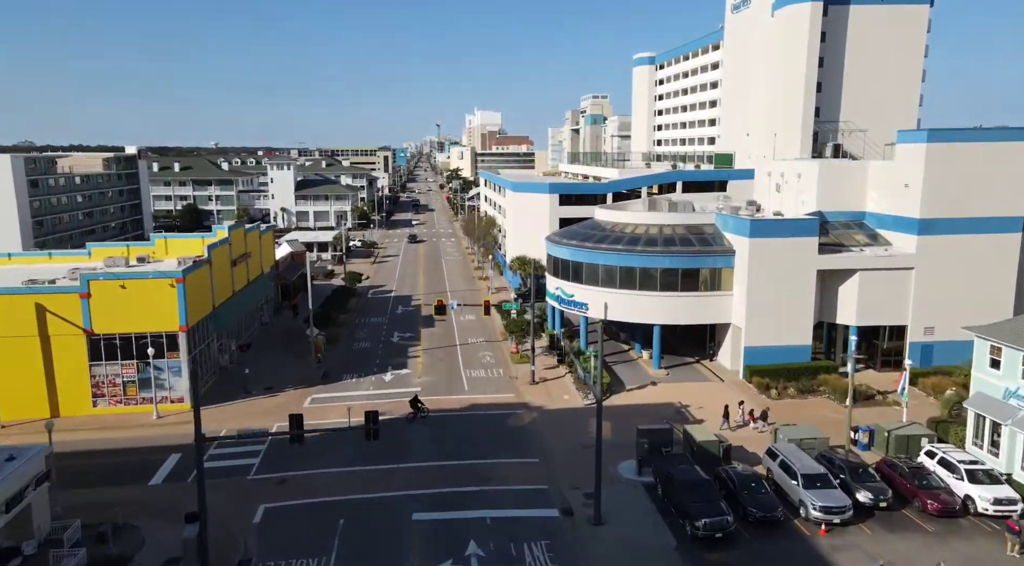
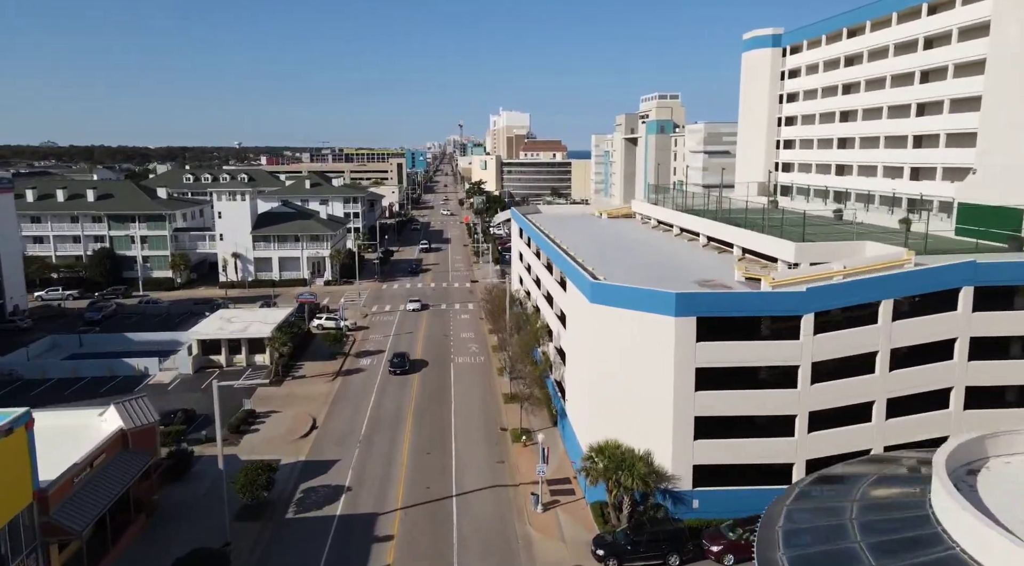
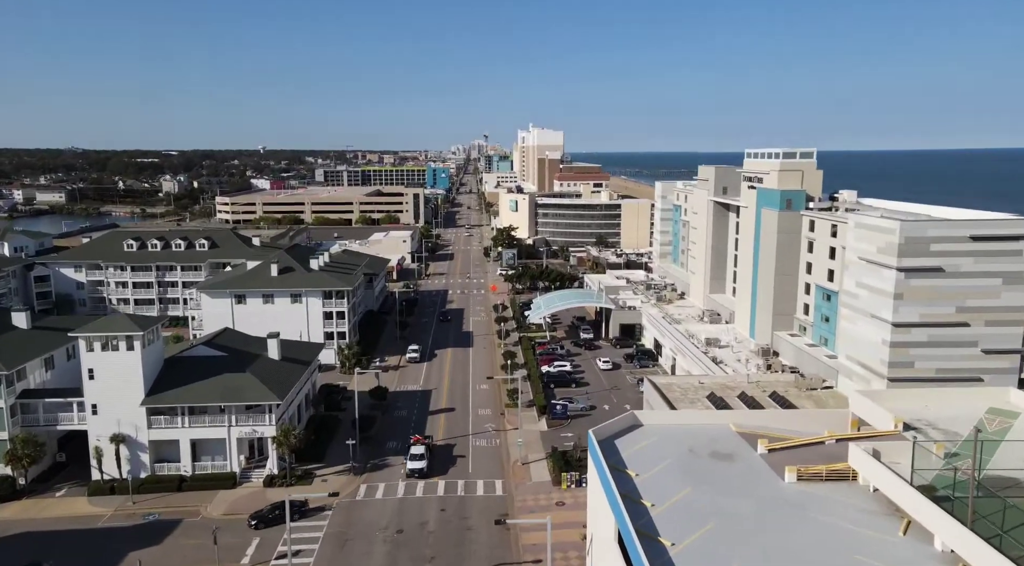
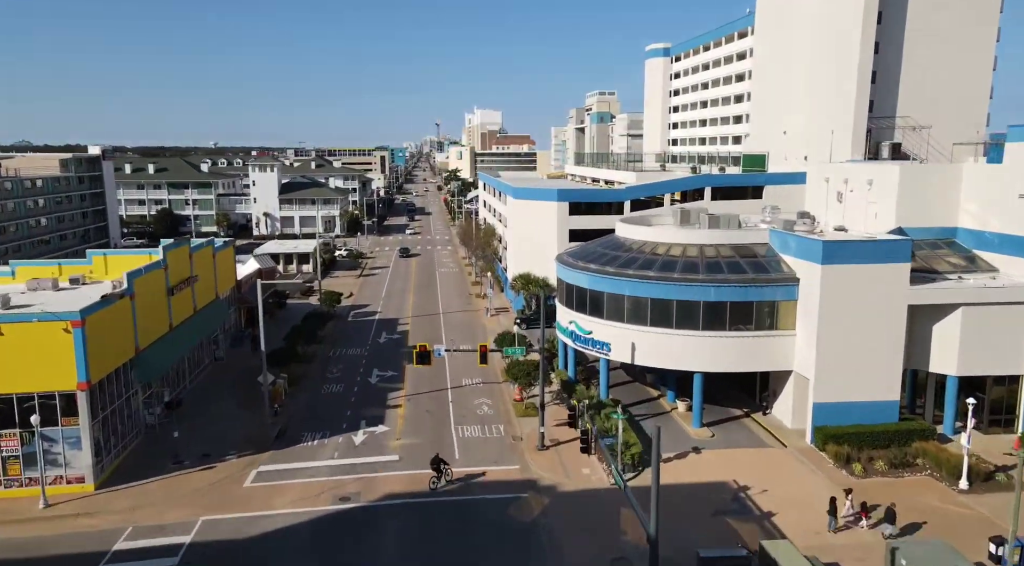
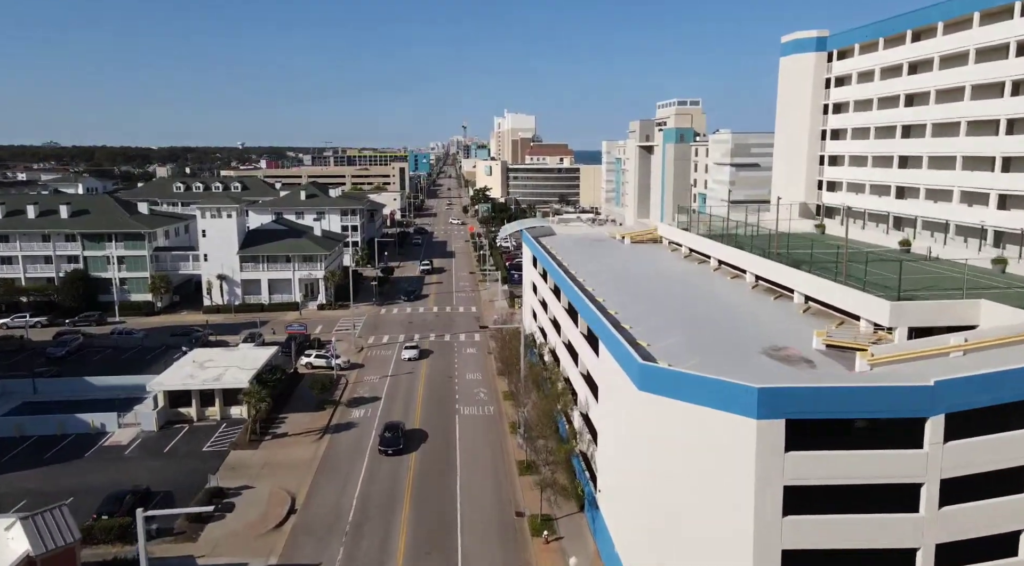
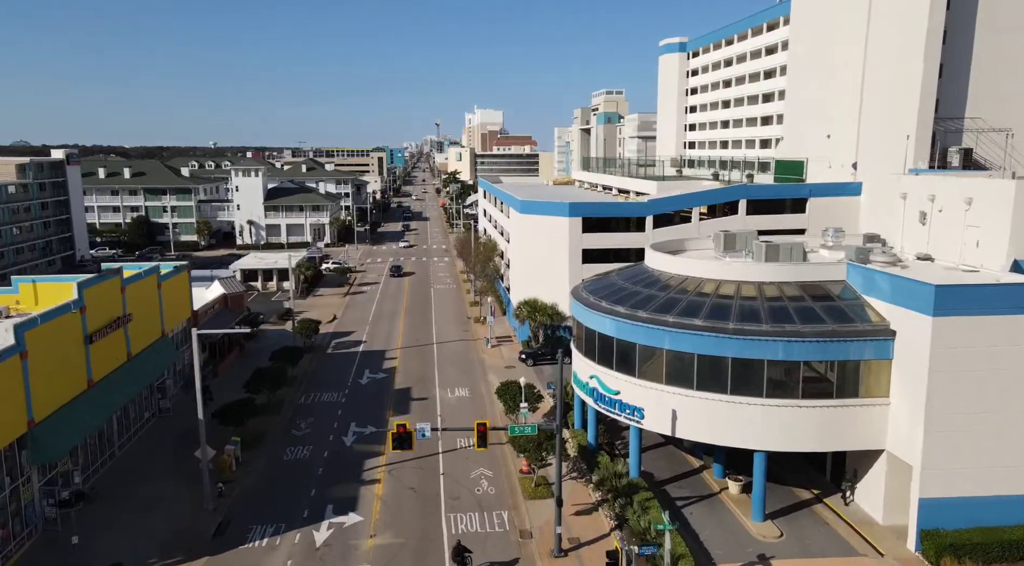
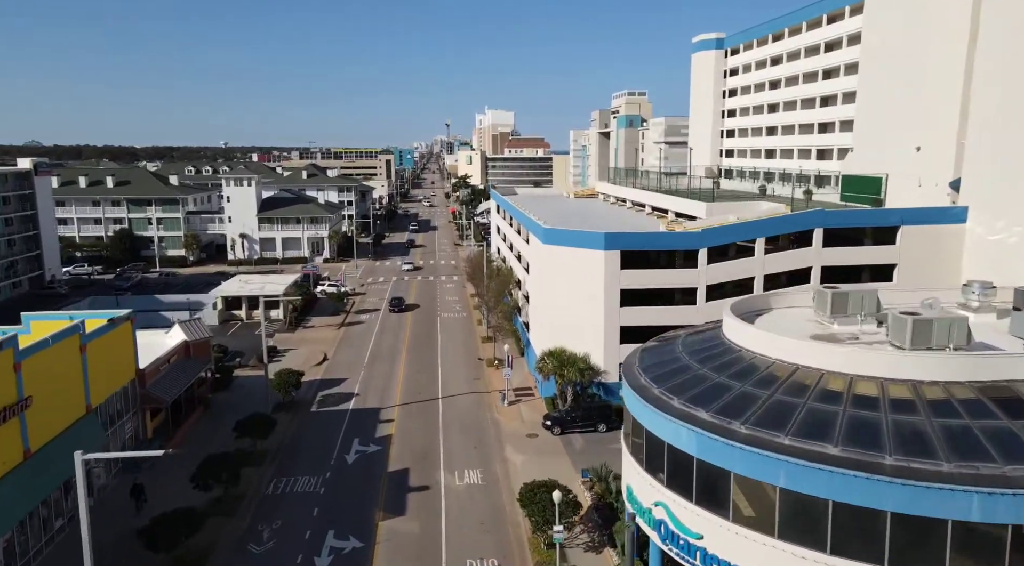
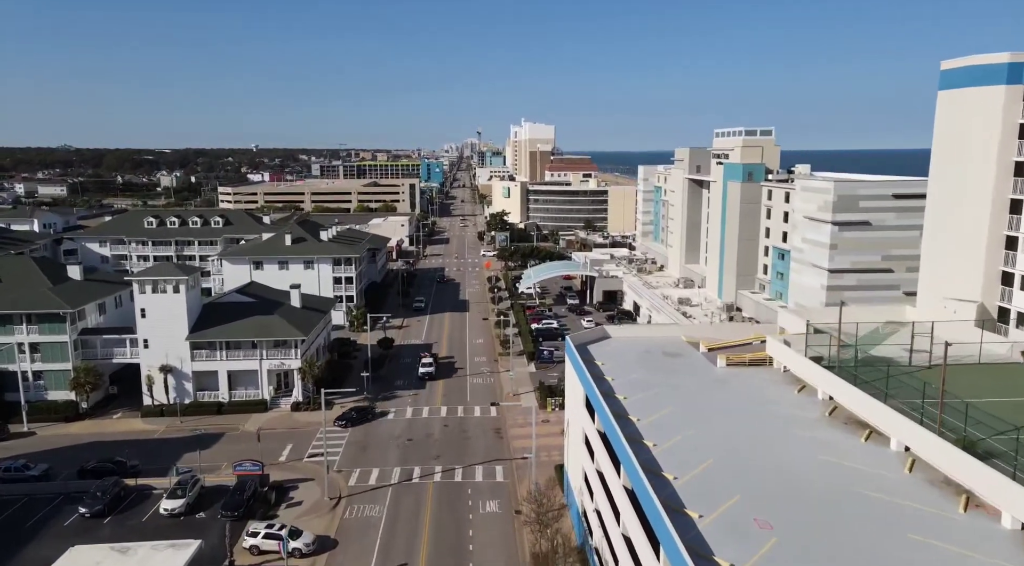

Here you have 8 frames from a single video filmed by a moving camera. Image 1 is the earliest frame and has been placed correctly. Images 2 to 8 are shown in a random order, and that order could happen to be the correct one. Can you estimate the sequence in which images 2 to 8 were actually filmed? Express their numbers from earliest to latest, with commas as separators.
4, 6, 7, 2, 5, 8, 3
